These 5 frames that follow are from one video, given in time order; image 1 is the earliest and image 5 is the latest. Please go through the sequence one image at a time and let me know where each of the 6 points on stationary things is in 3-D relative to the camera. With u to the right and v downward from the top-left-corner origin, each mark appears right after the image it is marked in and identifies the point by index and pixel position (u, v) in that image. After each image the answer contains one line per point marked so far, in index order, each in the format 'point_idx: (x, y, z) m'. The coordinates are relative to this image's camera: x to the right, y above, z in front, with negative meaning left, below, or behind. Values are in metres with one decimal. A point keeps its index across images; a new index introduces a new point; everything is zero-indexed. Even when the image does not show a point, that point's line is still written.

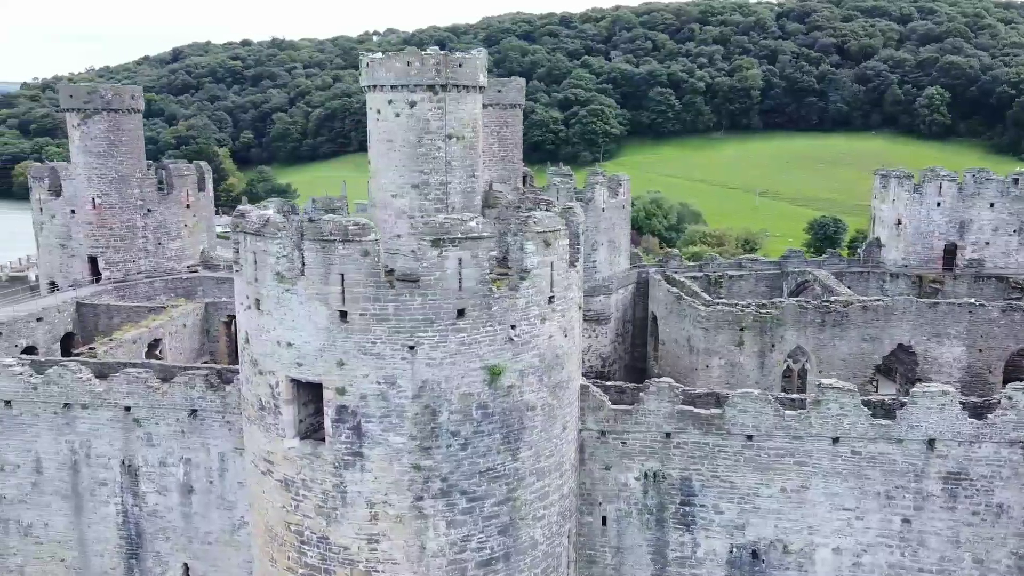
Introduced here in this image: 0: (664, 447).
0: (+2.2, -2.3, +11.5) m
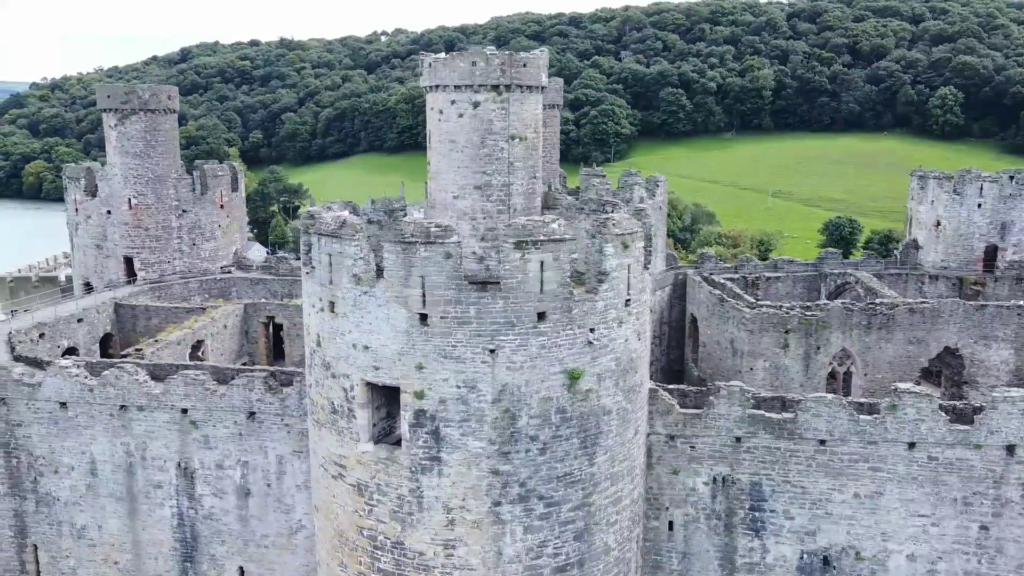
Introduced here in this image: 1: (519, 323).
0: (+3.1, -2.3, +11.3) m
1: (+0.1, -0.4, +9.3) m
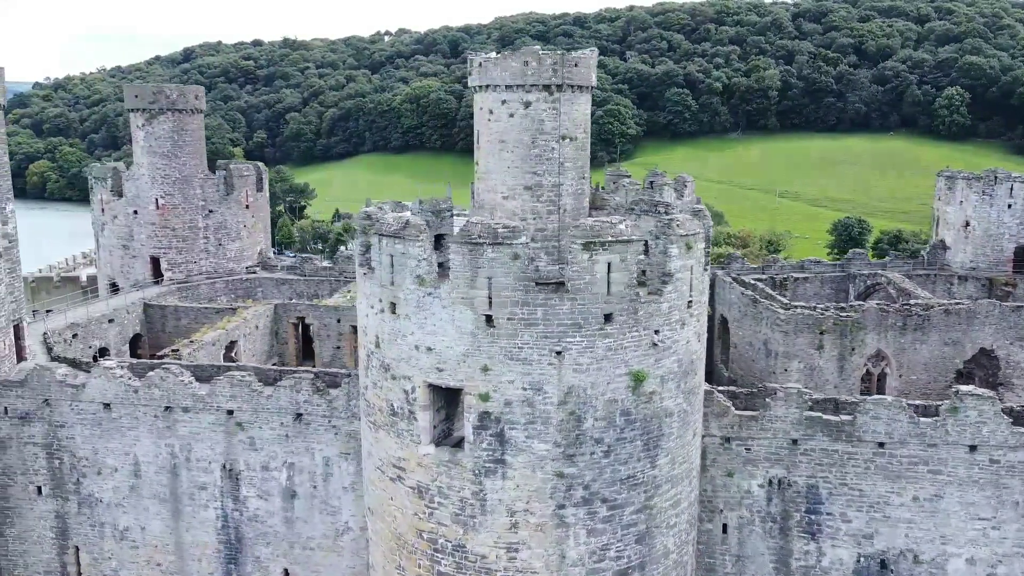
0: (+3.9, -2.3, +11.3) m
1: (+0.8, -0.4, +9.2) m
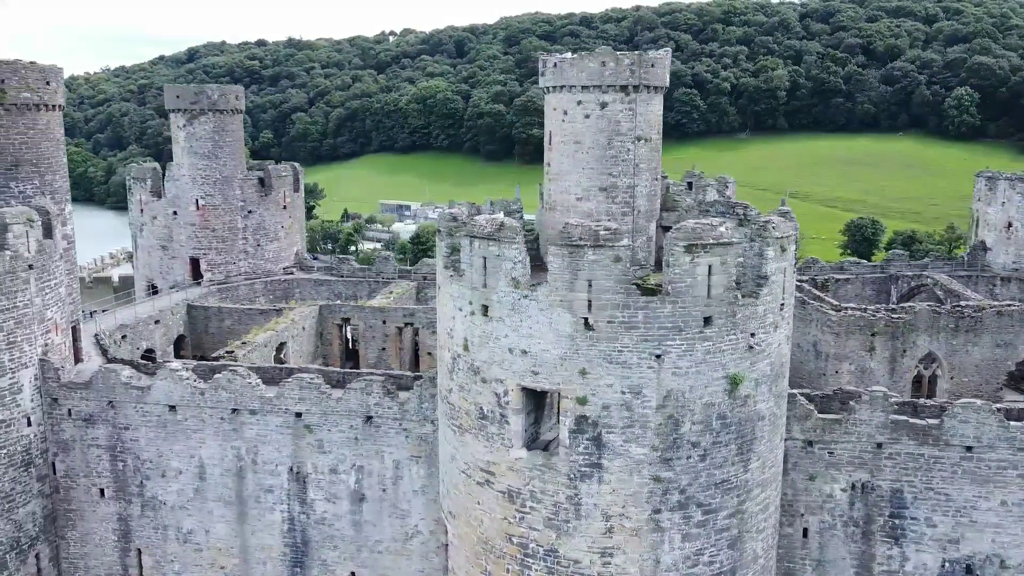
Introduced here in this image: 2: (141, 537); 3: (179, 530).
0: (+5.0, -2.4, +11.2) m
1: (+2.0, -0.5, +9.1) m
2: (-6.5, -4.4, +14.1) m
3: (-5.8, -4.2, +13.9) m
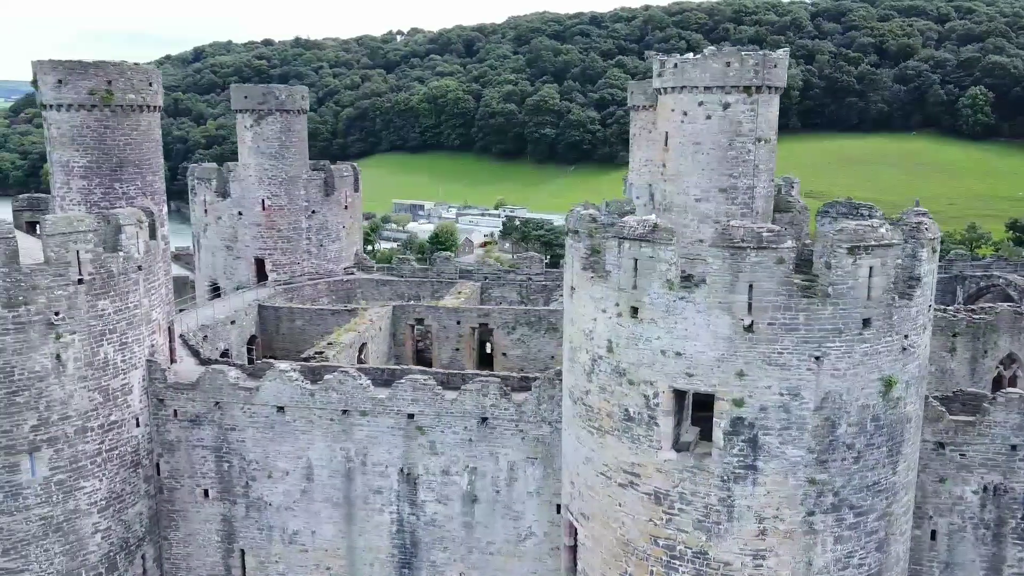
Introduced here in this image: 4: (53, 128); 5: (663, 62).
0: (+6.8, -2.4, +11.1) m
1: (+3.8, -0.5, +9.1) m
2: (-4.7, -4.4, +14.1) m
3: (-4.0, -4.2, +13.9) m
4: (-8.6, +3.0, +15.3) m
5: (+2.3, +3.7, +13.1) m
